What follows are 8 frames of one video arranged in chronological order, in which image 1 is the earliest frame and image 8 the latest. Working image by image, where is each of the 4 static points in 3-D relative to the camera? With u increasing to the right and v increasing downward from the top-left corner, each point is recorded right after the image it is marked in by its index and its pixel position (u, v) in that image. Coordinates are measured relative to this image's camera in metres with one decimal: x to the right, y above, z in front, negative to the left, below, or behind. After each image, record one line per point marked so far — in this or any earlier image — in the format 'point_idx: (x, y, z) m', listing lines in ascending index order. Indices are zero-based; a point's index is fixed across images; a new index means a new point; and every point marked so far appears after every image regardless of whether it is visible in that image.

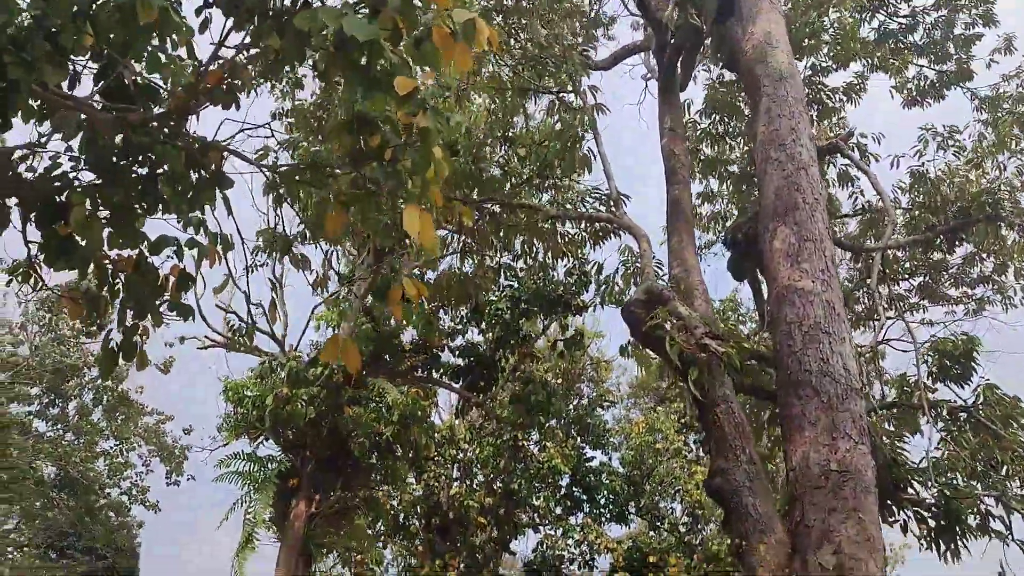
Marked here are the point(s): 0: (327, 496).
0: (-1.8, -2.0, +8.7) m
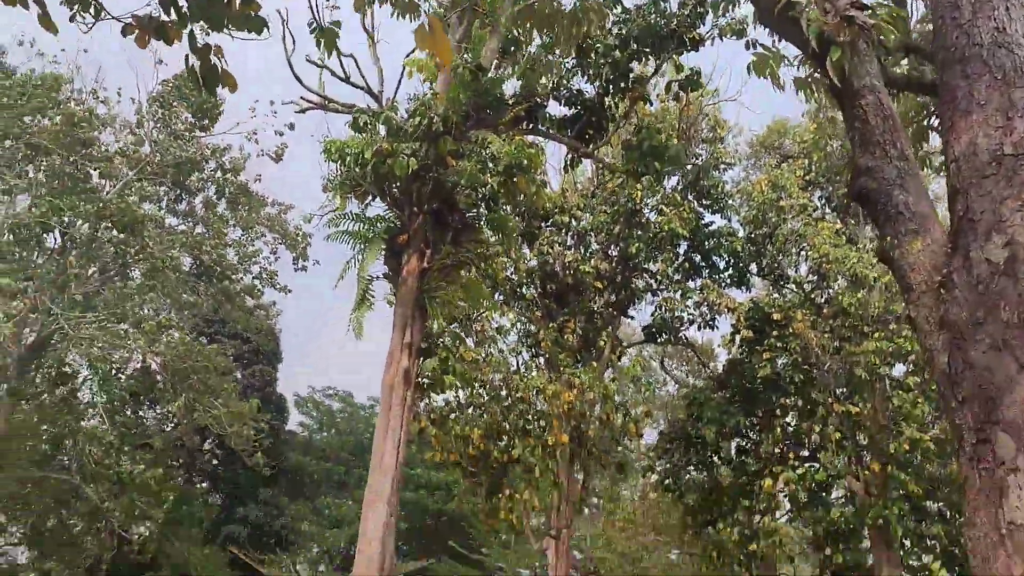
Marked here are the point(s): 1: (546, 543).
0: (-0.7, +0.3, +8.5) m
1: (+0.6, -4.1, +14.7) m
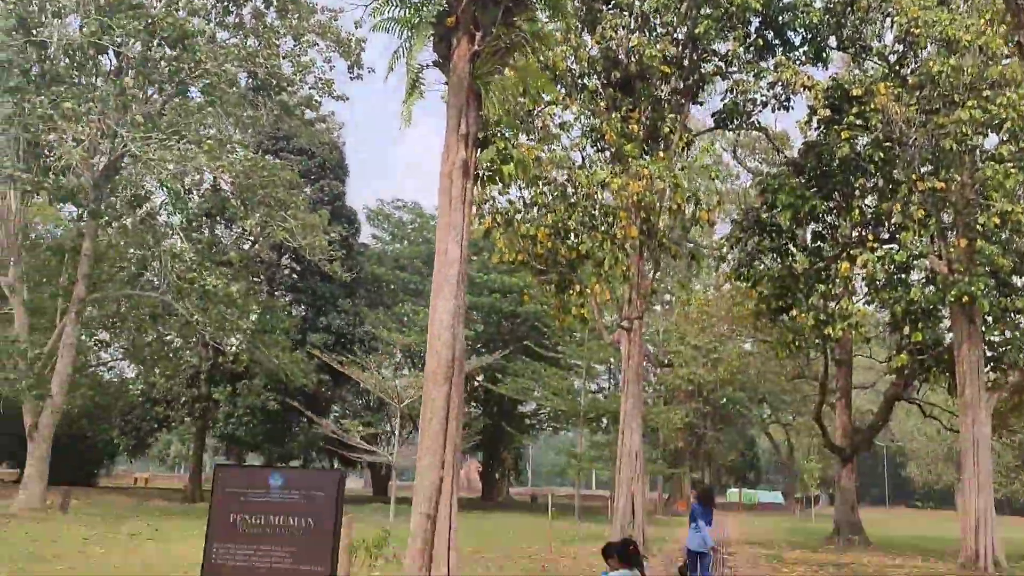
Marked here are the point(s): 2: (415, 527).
0: (-0.2, +2.2, +8.0) m
1: (+1.8, -0.8, +14.9) m
2: (-0.8, -1.8, +7.0) m
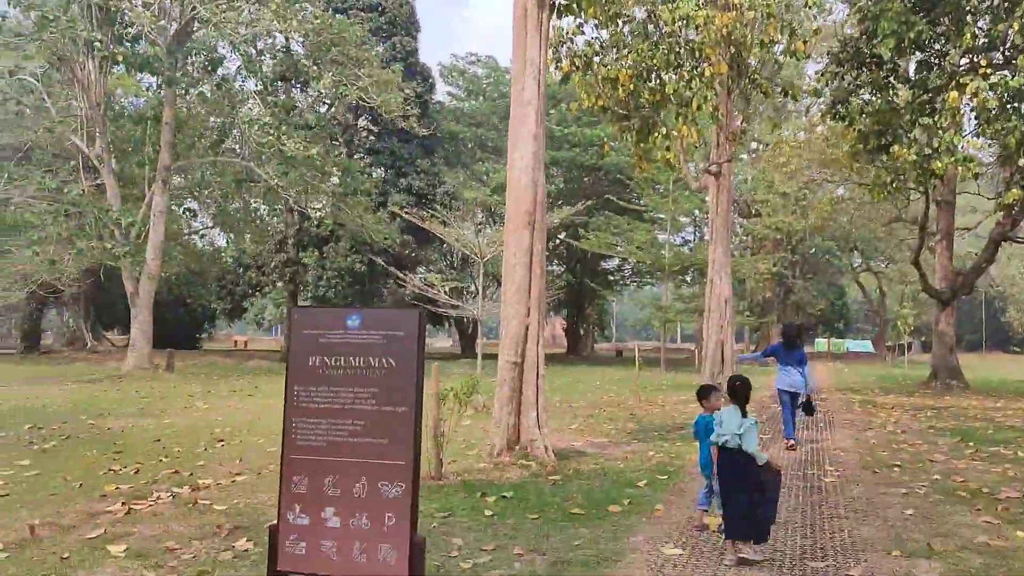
0: (+0.4, +3.5, +7.3) m
1: (+3.1, +1.7, +14.3) m
2: (-0.1, -0.7, +7.0) m
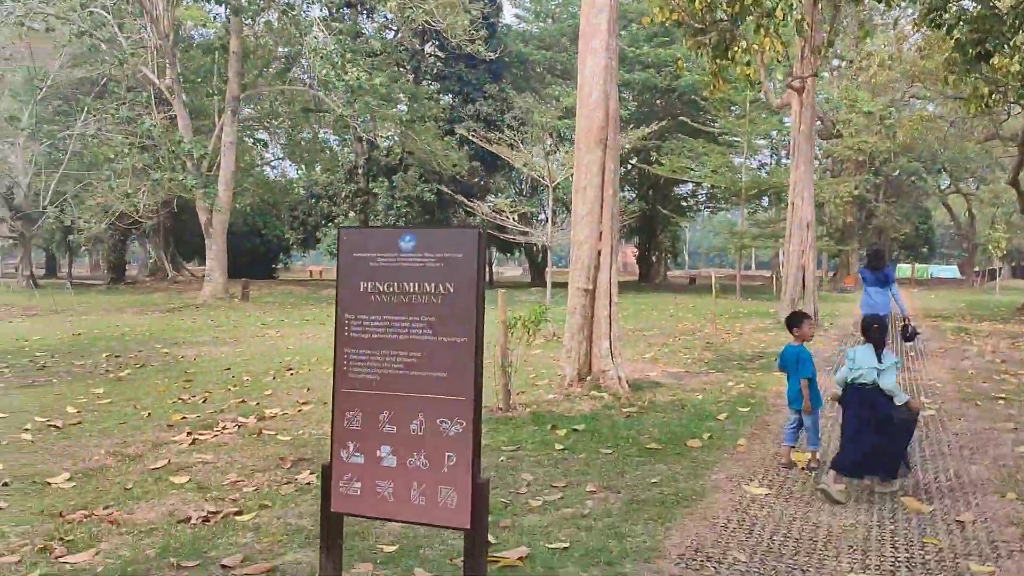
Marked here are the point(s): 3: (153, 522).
0: (+0.9, +4.1, +6.6) m
1: (+4.1, +2.8, +13.5) m
2: (+0.4, -0.1, +6.6) m
3: (-1.6, -1.1, +4.1) m
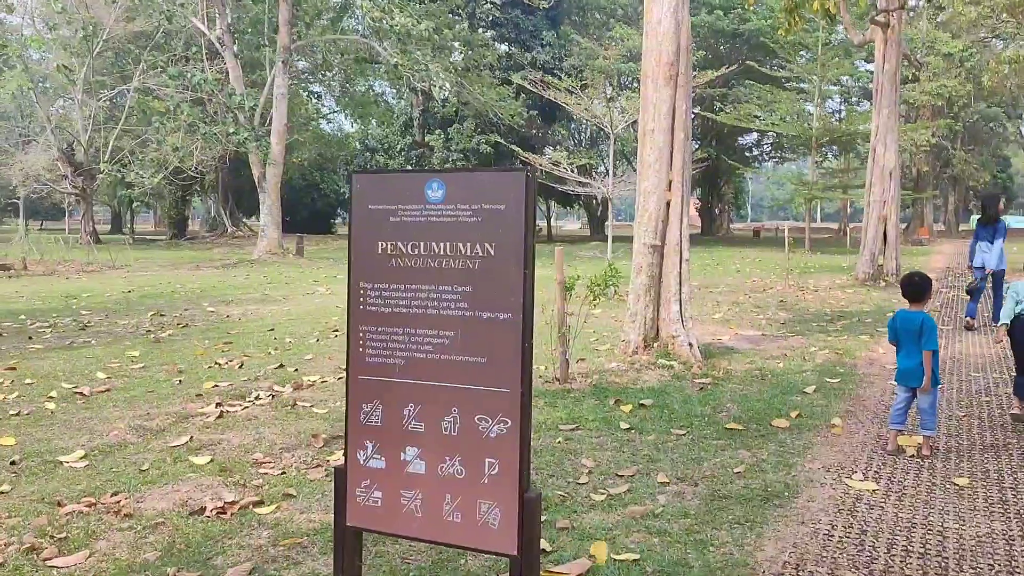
0: (+1.2, +4.4, +5.6) m
1: (+4.9, +3.5, +12.4) m
2: (+0.8, +0.2, +6.0) m
3: (-1.4, -0.9, +3.6) m
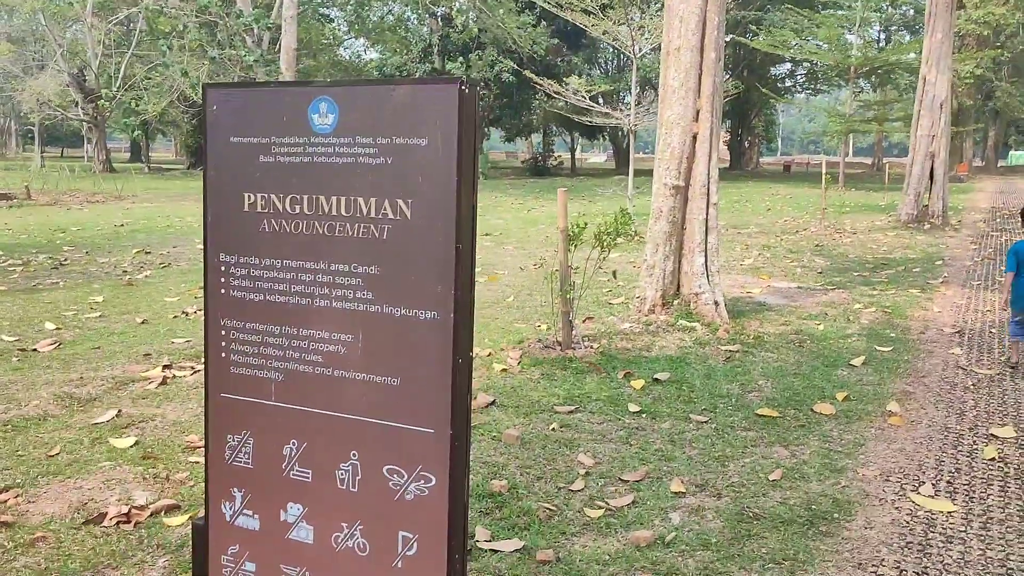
0: (+1.3, +4.7, +4.4) m
1: (+5.1, +4.2, +11.1) m
2: (+0.8, +0.5, +5.1) m
3: (-1.5, -0.8, +2.9) m
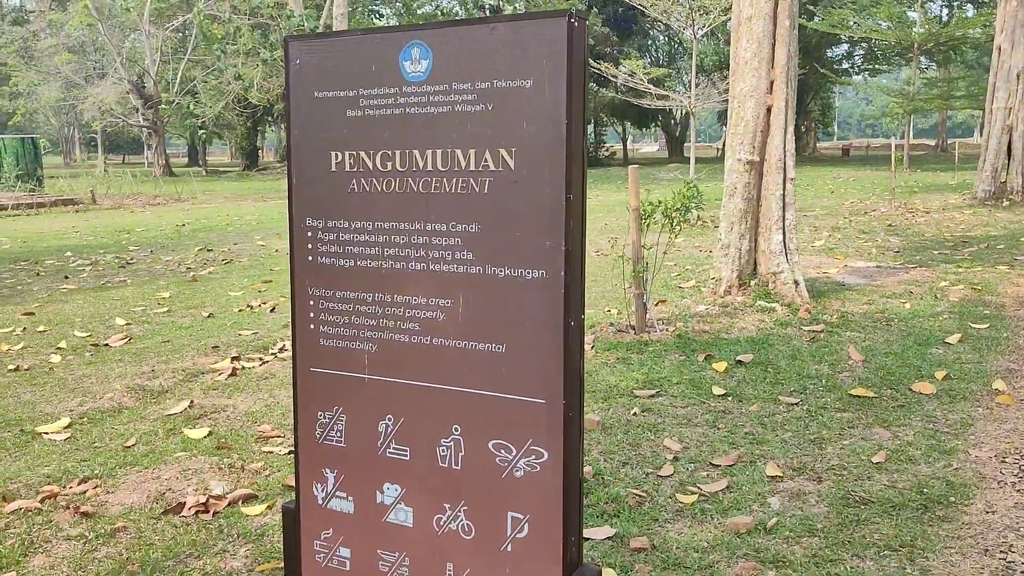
0: (+1.5, +4.8, +4.2) m
1: (+5.7, +4.4, +10.7) m
2: (+1.2, +0.6, +4.9) m
3: (-1.2, -0.7, +2.9) m
